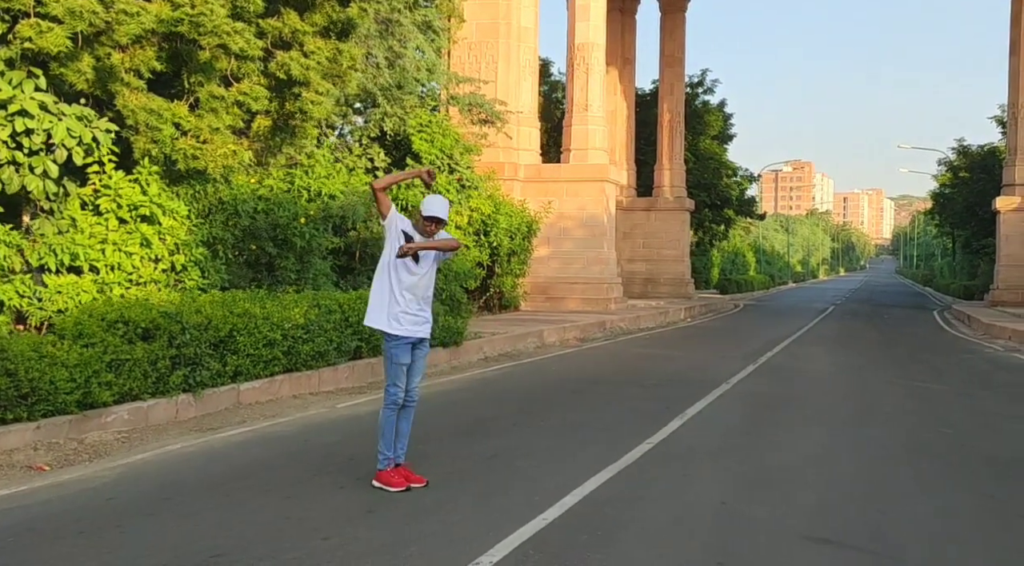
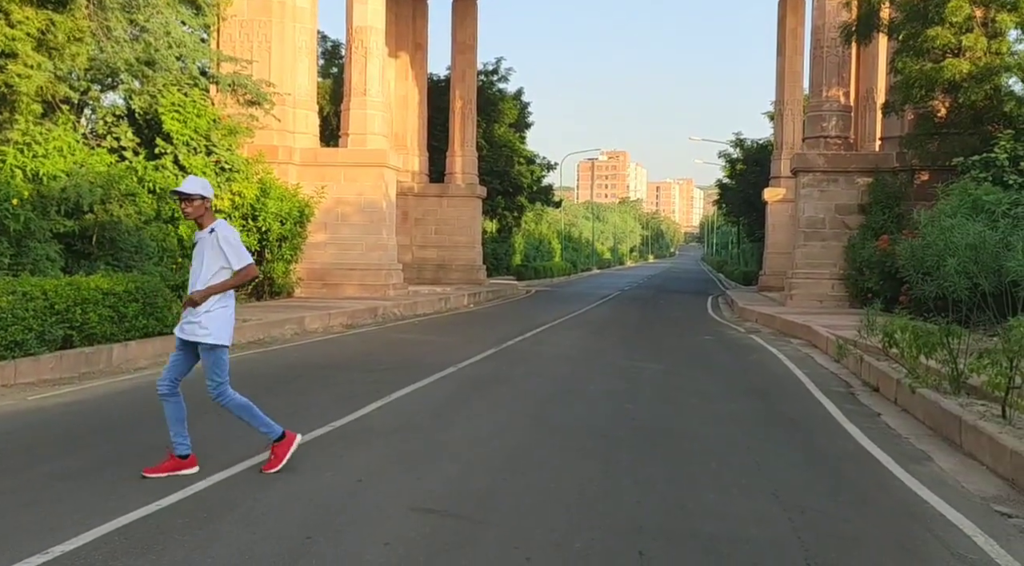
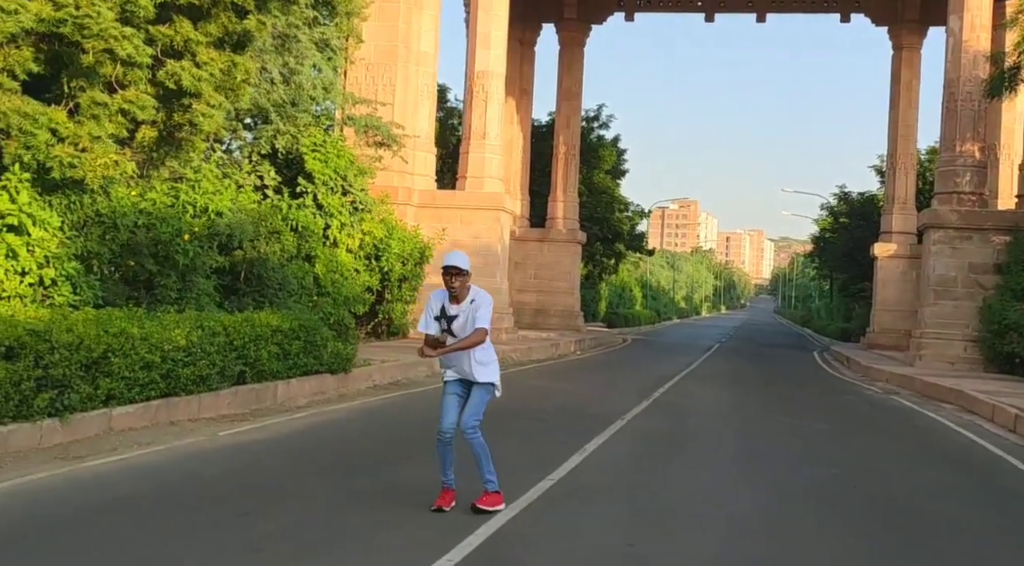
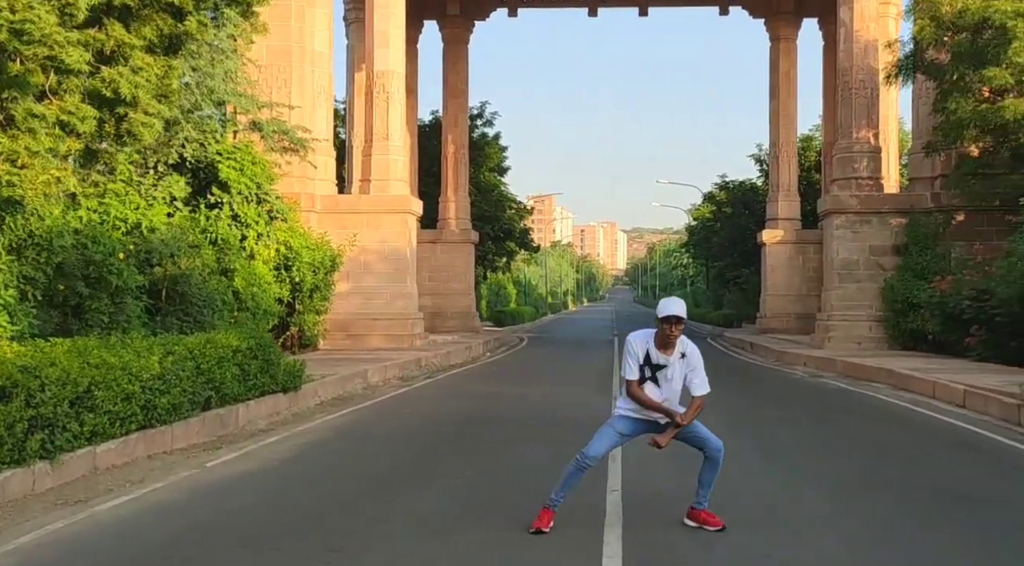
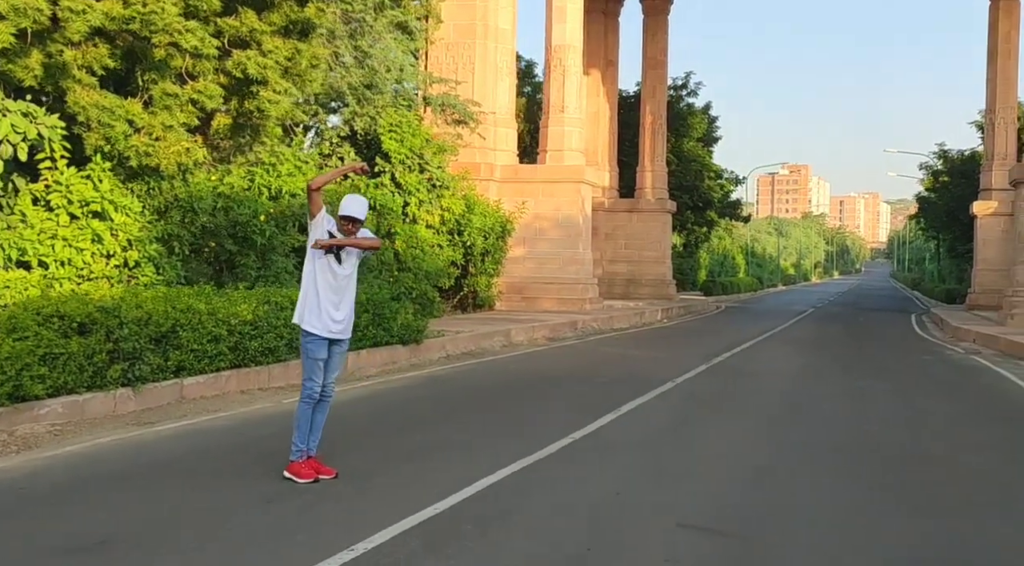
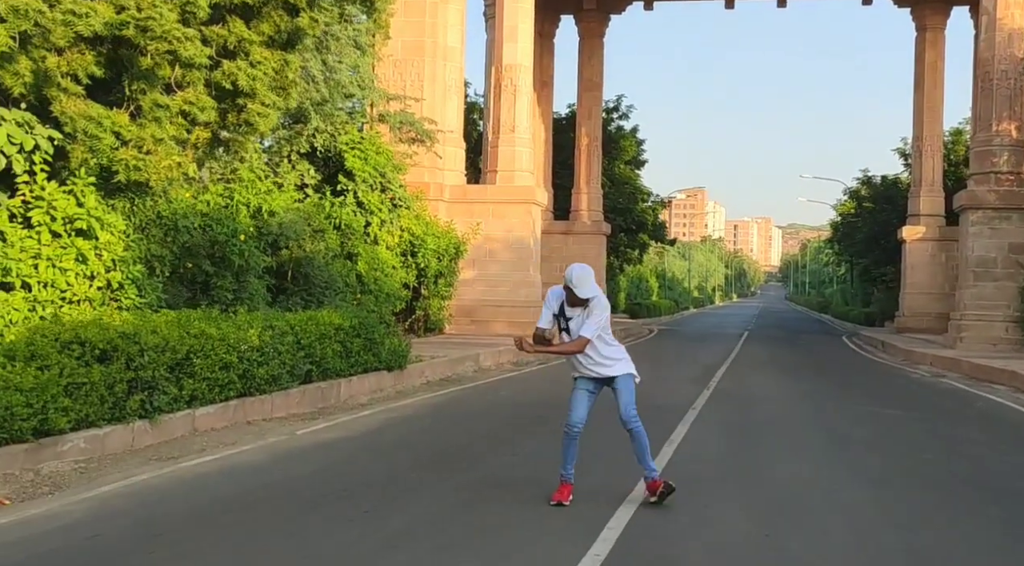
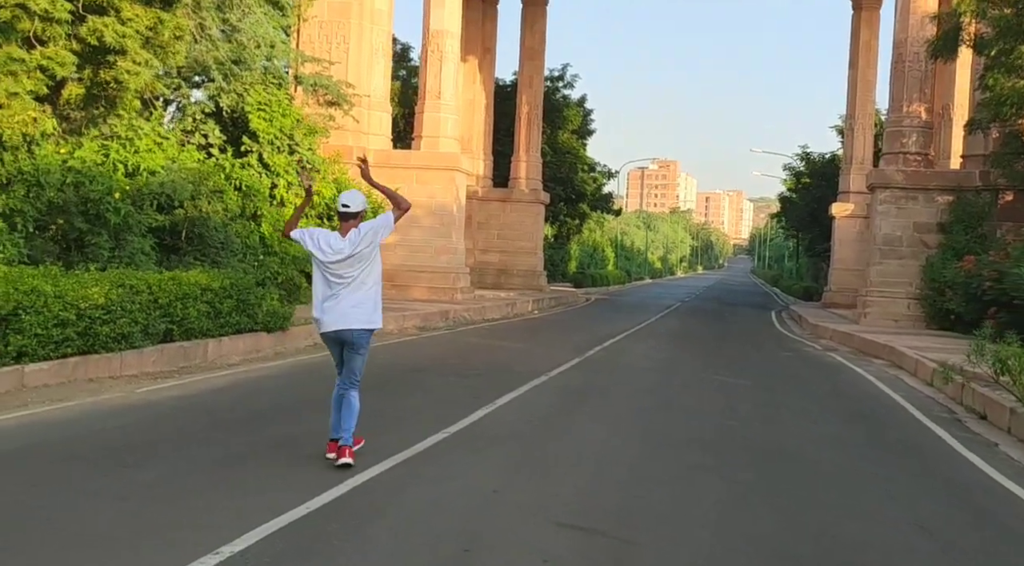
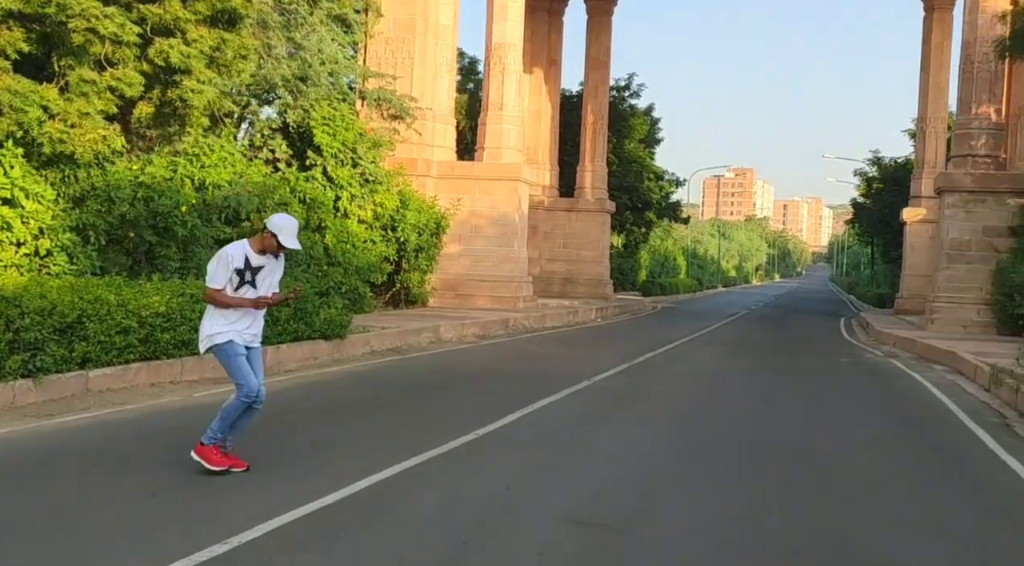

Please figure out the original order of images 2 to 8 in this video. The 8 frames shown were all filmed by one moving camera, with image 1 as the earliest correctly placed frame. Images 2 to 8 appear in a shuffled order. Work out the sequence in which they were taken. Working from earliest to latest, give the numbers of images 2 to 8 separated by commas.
5, 8, 2, 7, 3, 6, 4
